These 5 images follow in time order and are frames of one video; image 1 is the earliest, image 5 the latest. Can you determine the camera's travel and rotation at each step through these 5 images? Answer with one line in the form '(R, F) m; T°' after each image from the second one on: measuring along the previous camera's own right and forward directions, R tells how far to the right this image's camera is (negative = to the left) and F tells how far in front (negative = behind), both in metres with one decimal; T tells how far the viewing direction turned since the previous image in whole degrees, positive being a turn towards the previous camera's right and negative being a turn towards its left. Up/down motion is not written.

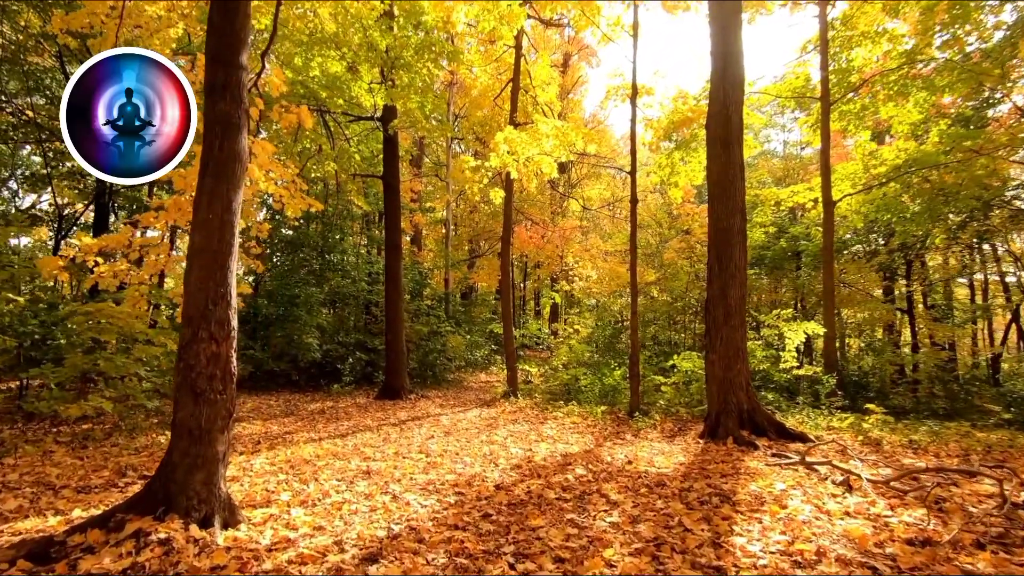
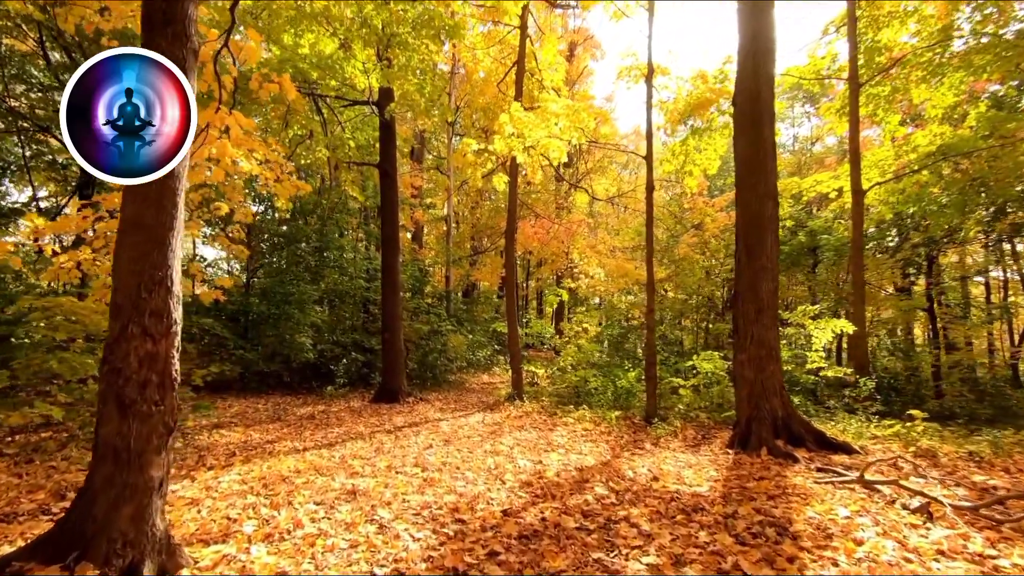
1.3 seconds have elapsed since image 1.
(-0.1, +0.7) m; 0°
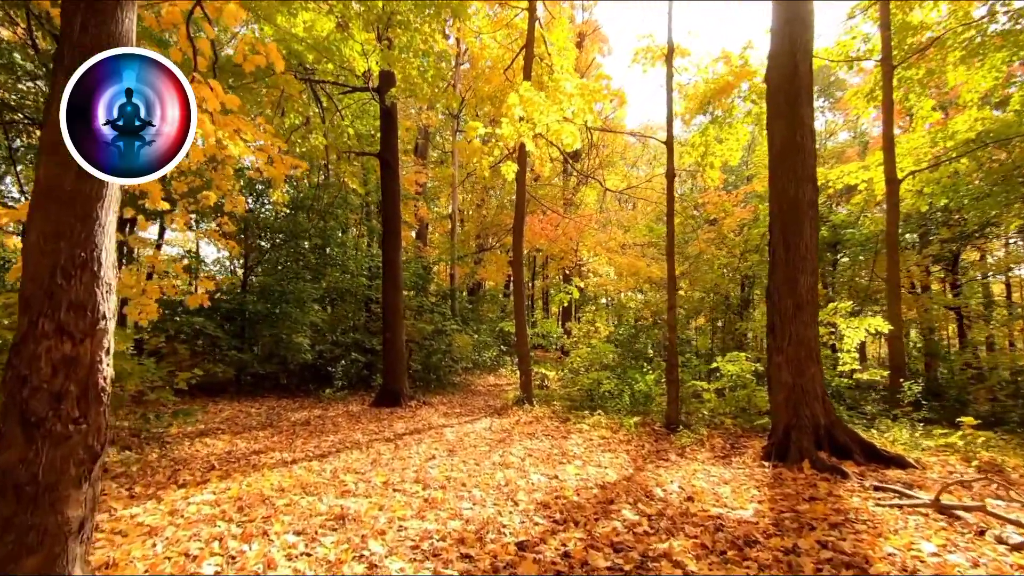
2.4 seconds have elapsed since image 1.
(-0.1, +0.6) m; -1°
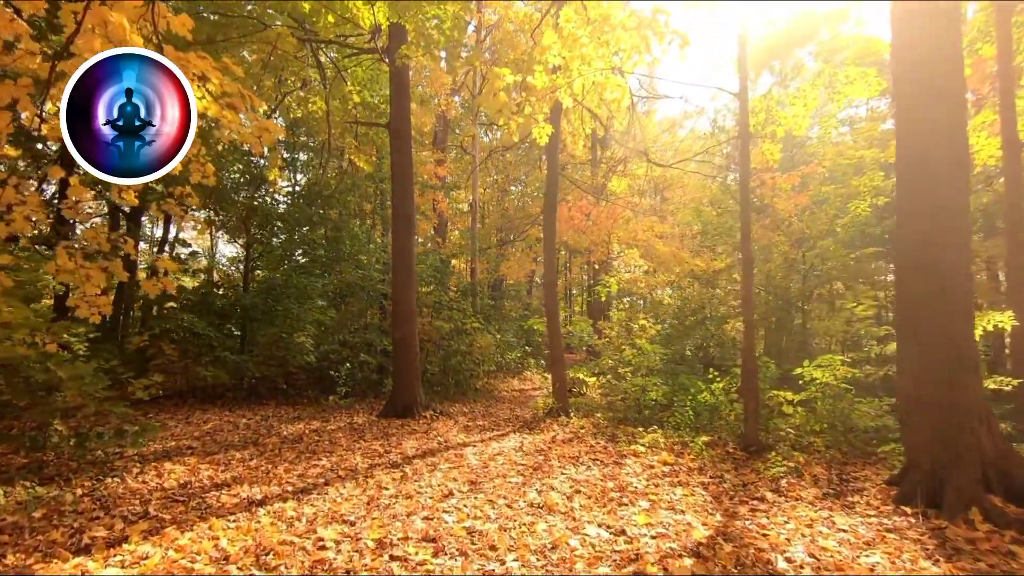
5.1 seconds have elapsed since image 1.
(-0.2, +1.4) m; -2°
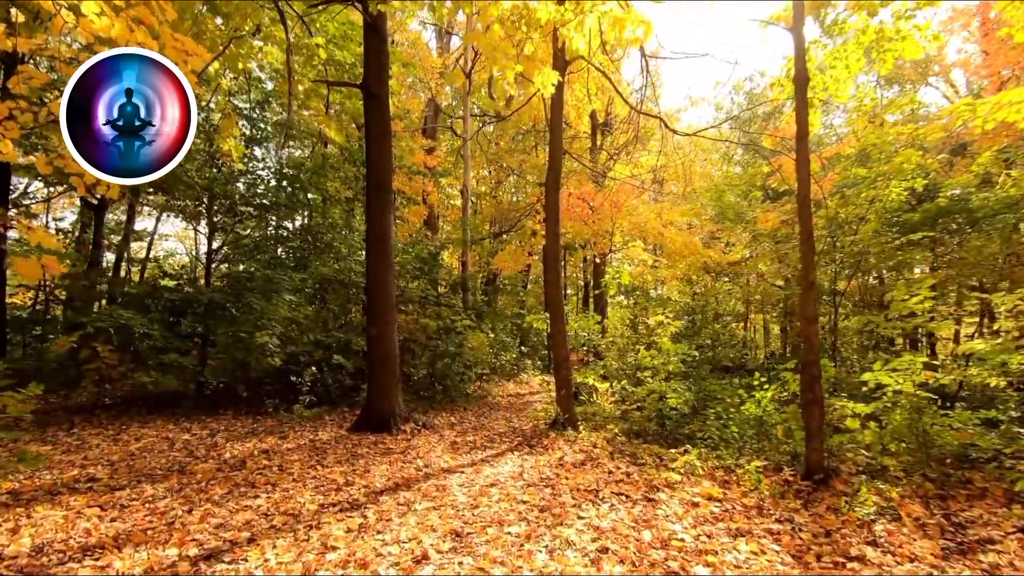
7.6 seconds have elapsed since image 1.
(0.0, +1.3) m; +1°
